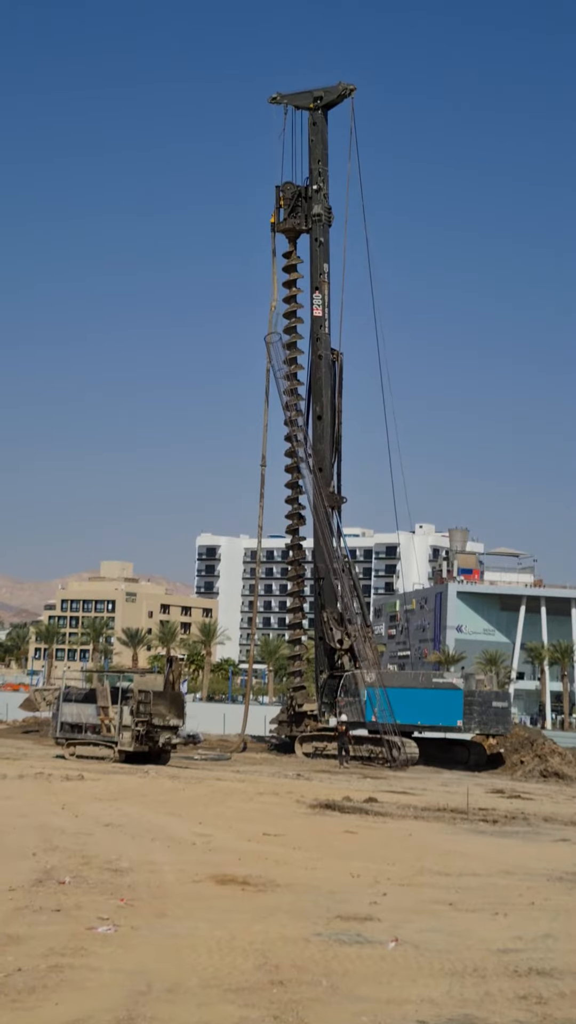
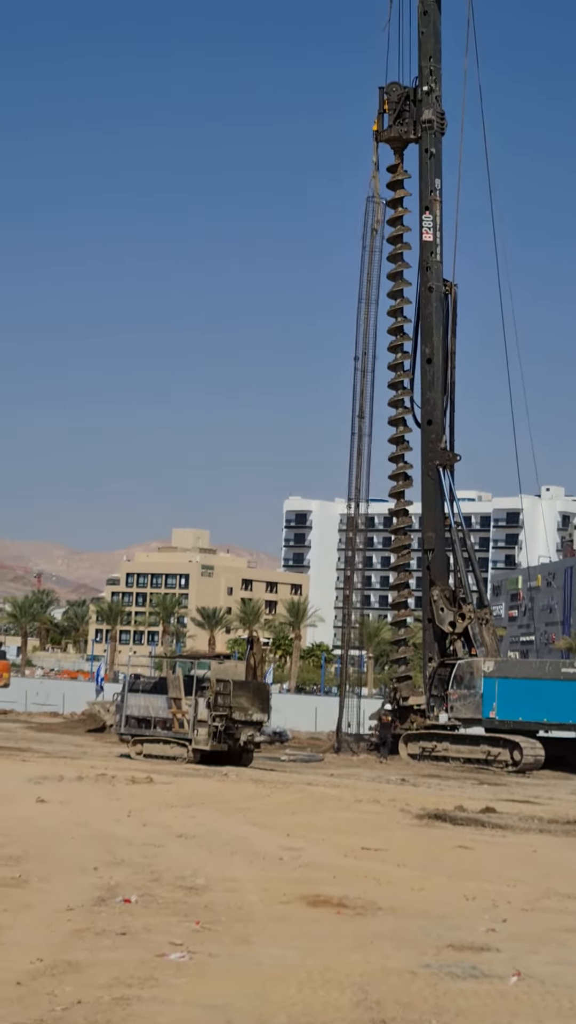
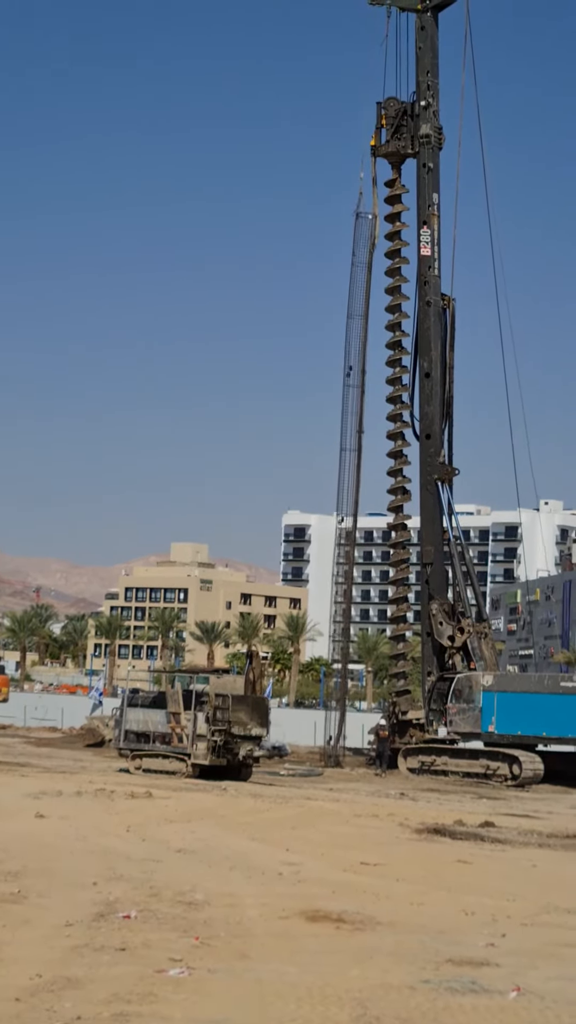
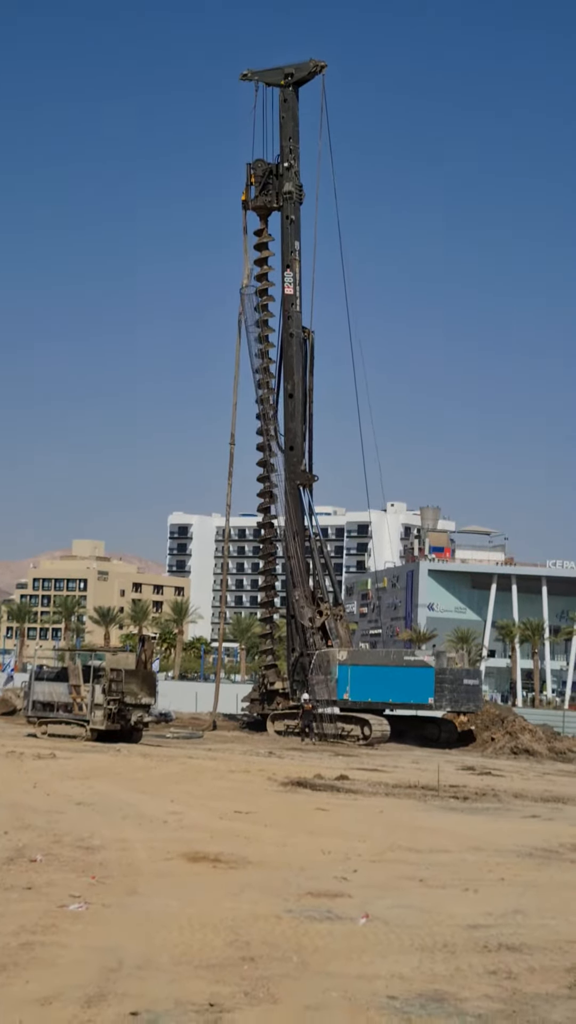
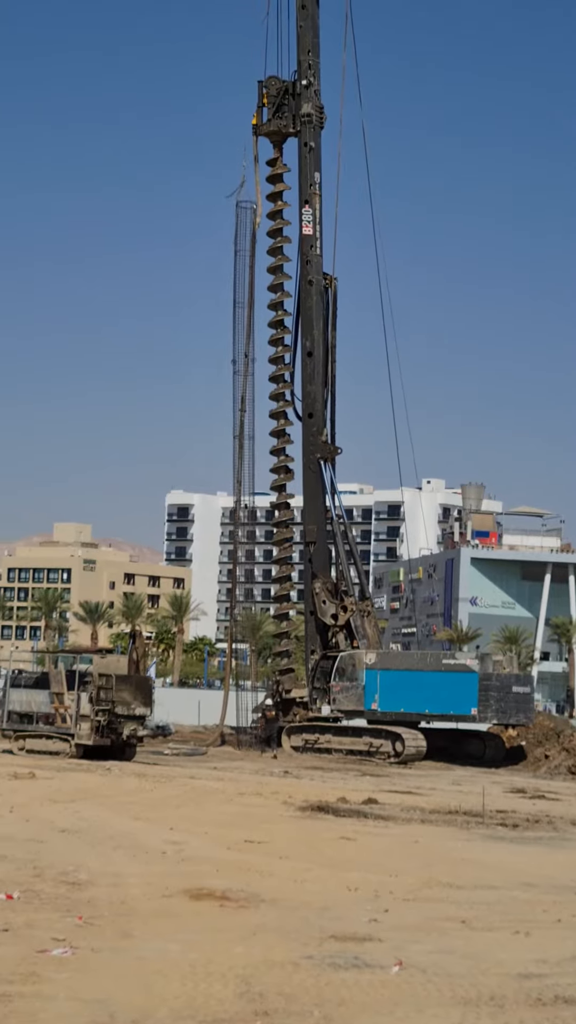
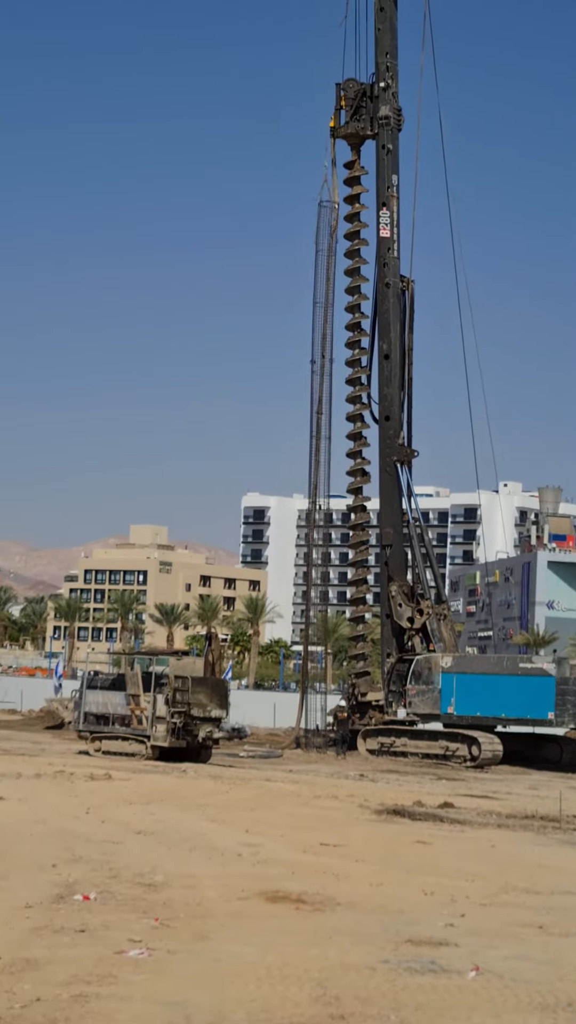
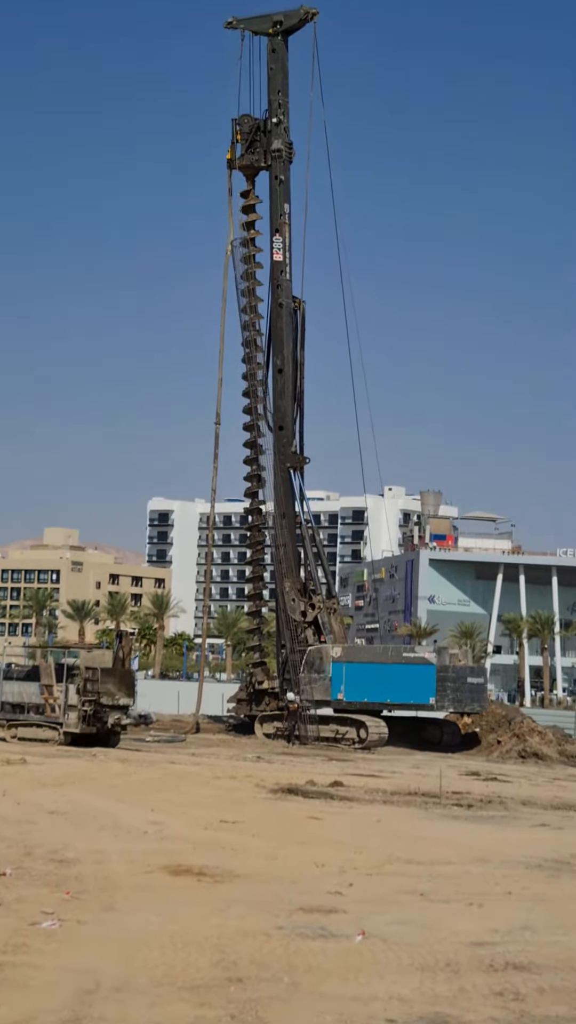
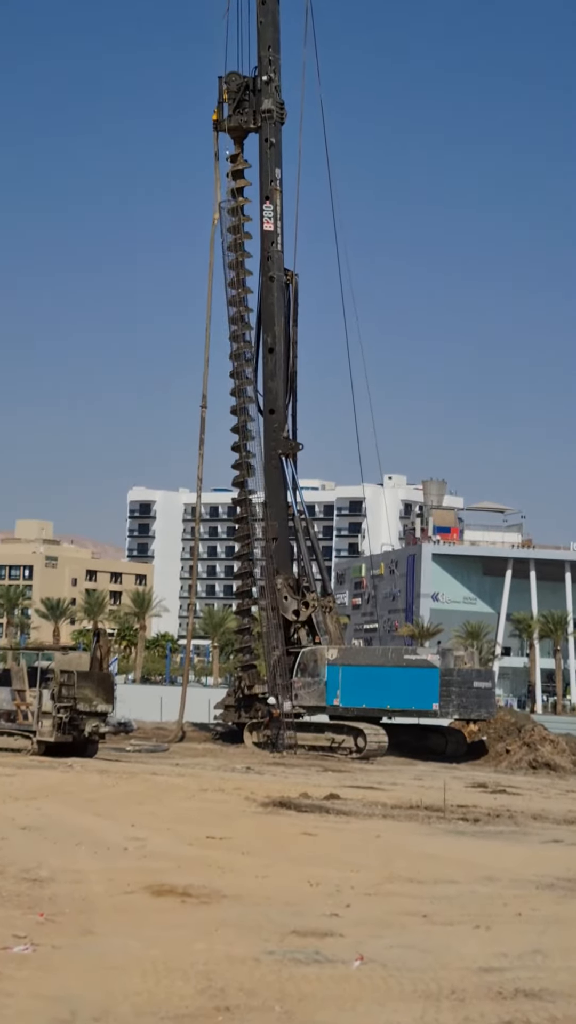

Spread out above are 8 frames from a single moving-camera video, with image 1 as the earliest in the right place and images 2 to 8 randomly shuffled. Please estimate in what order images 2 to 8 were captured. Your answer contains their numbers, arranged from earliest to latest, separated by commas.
4, 7, 8, 5, 6, 2, 3
